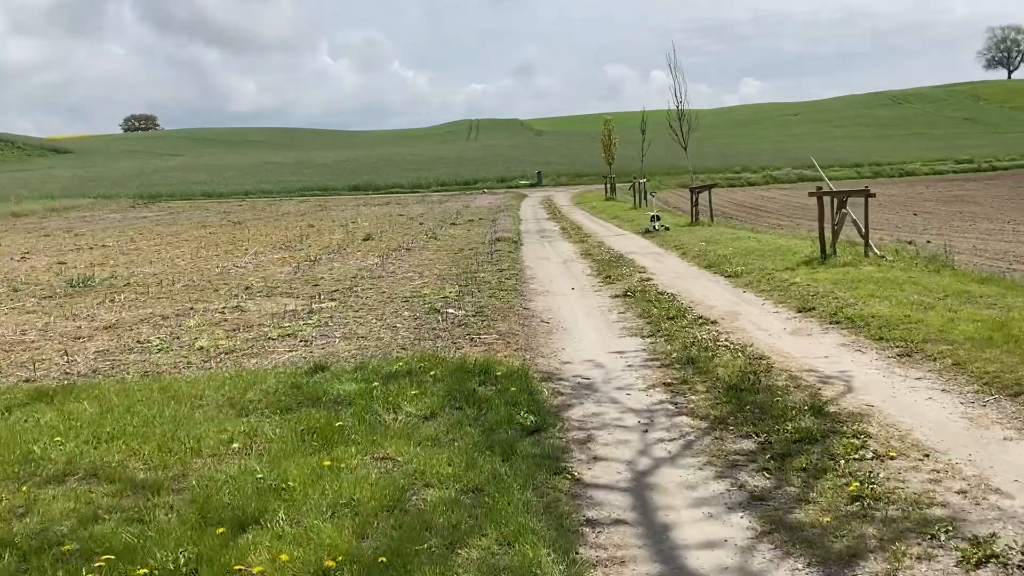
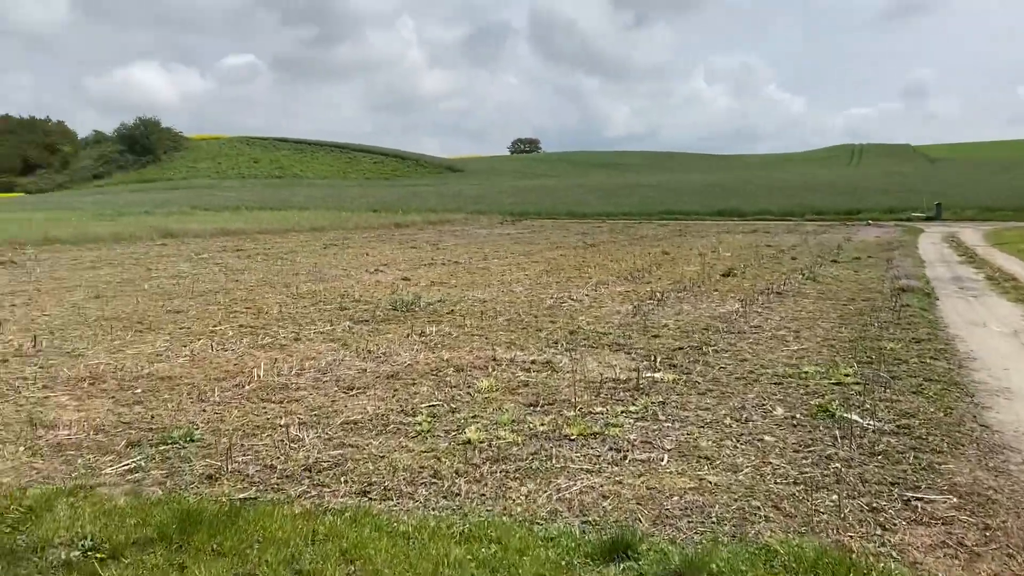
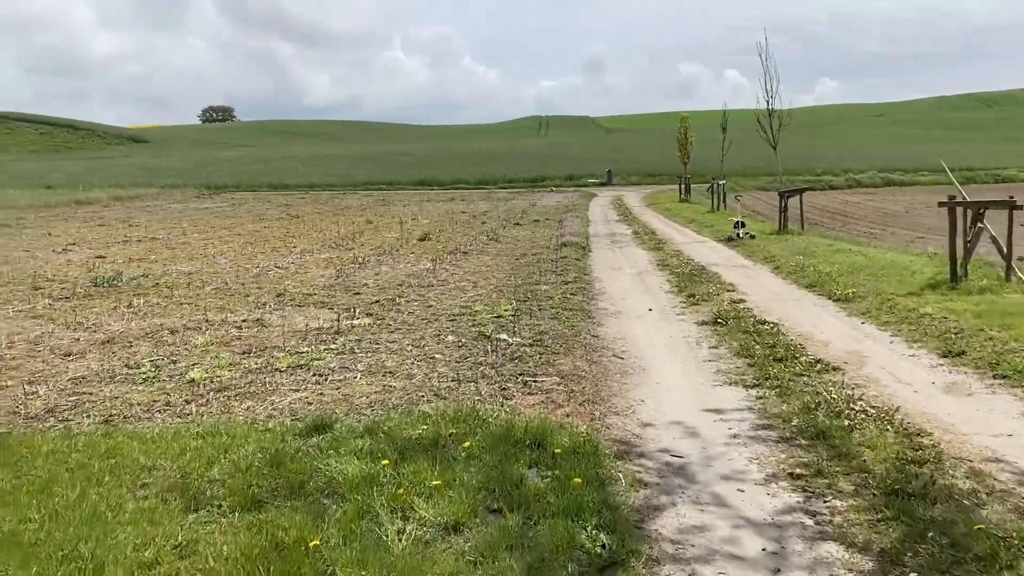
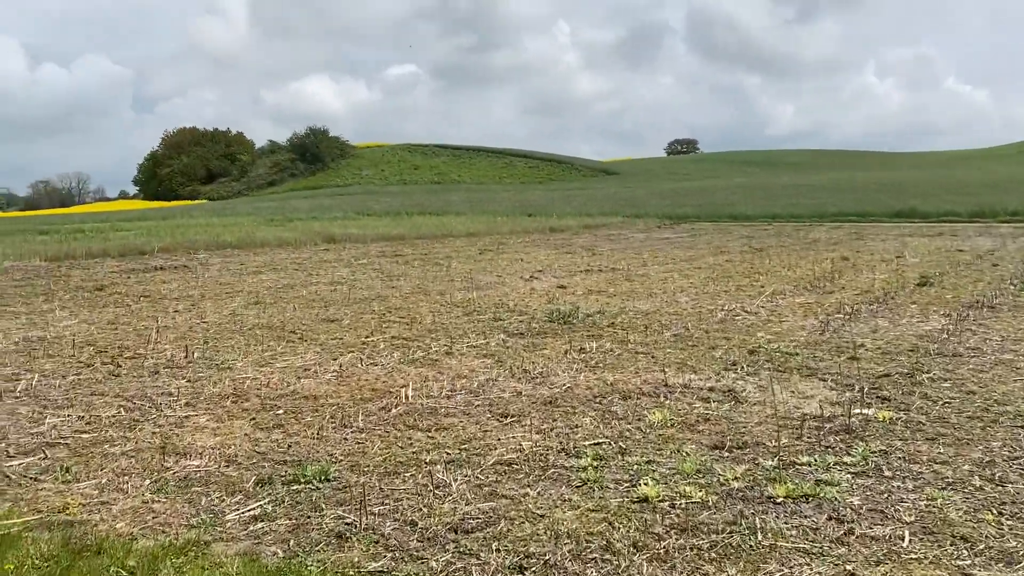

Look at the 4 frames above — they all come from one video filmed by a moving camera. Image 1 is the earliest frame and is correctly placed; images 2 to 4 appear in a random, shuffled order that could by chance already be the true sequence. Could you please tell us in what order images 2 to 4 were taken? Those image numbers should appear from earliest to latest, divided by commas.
3, 2, 4
